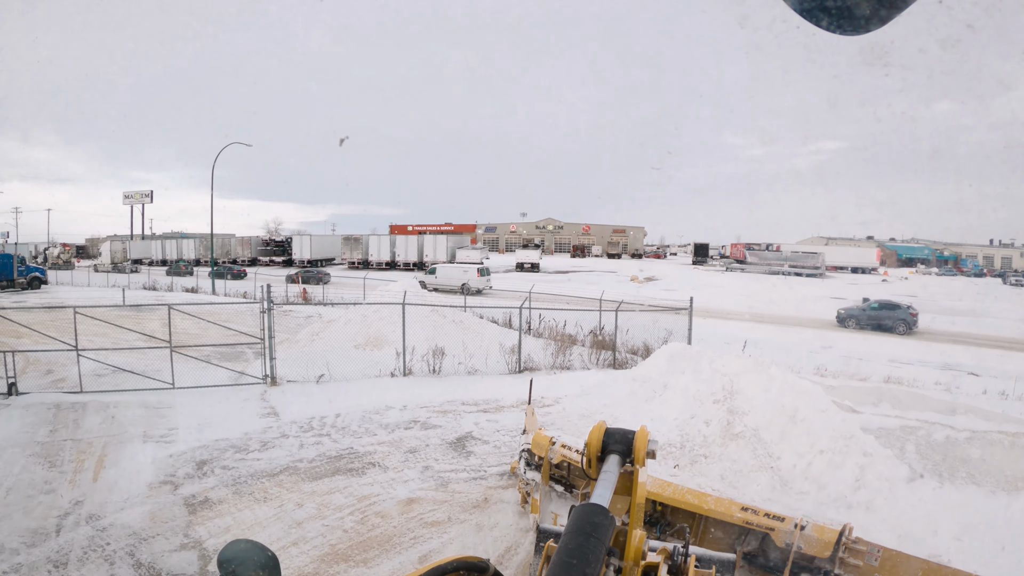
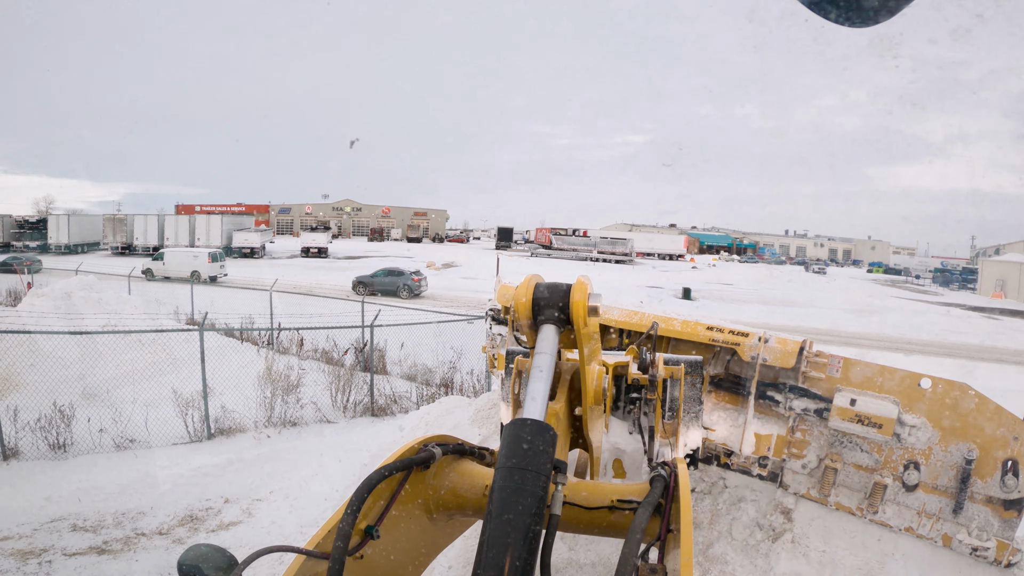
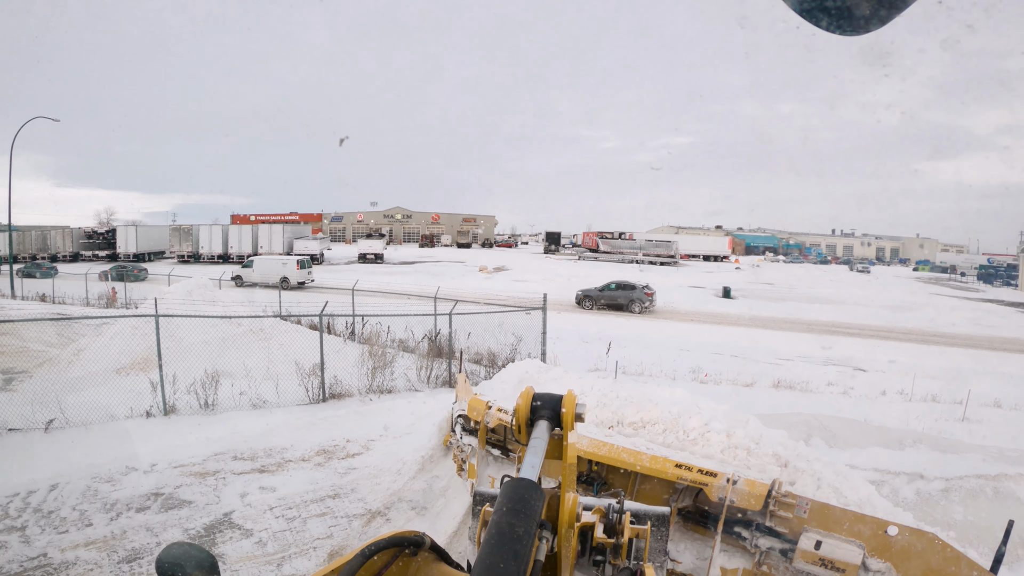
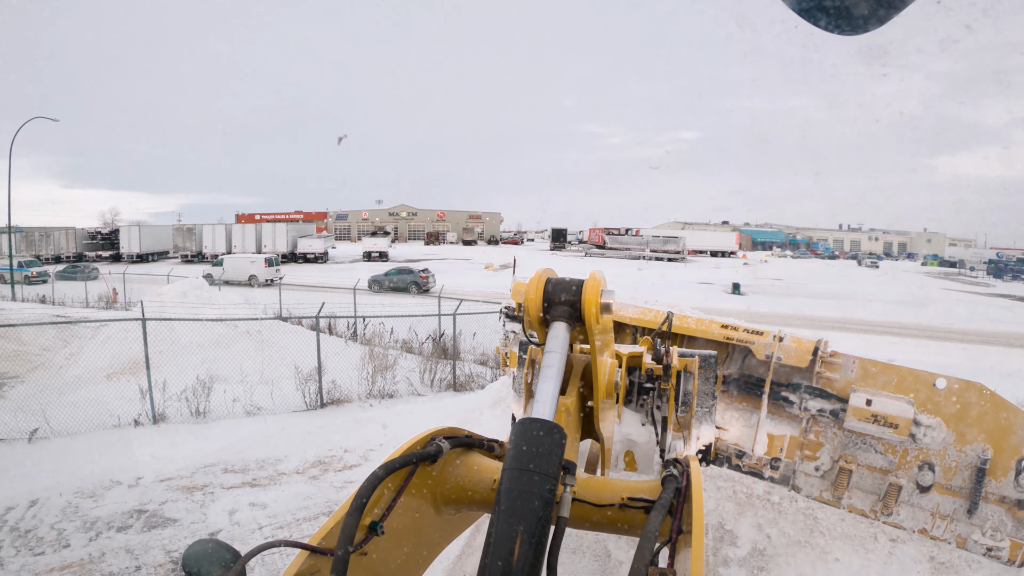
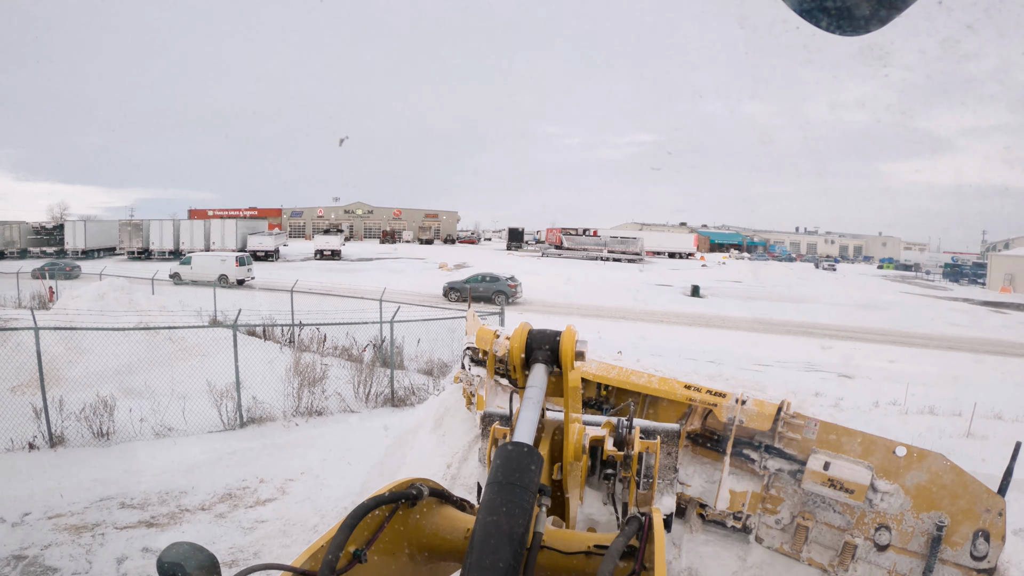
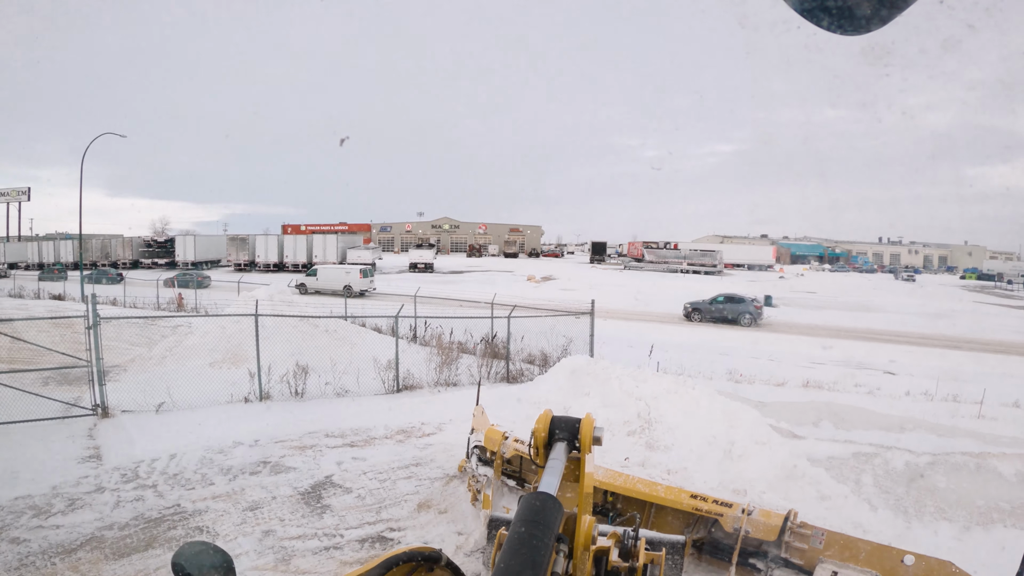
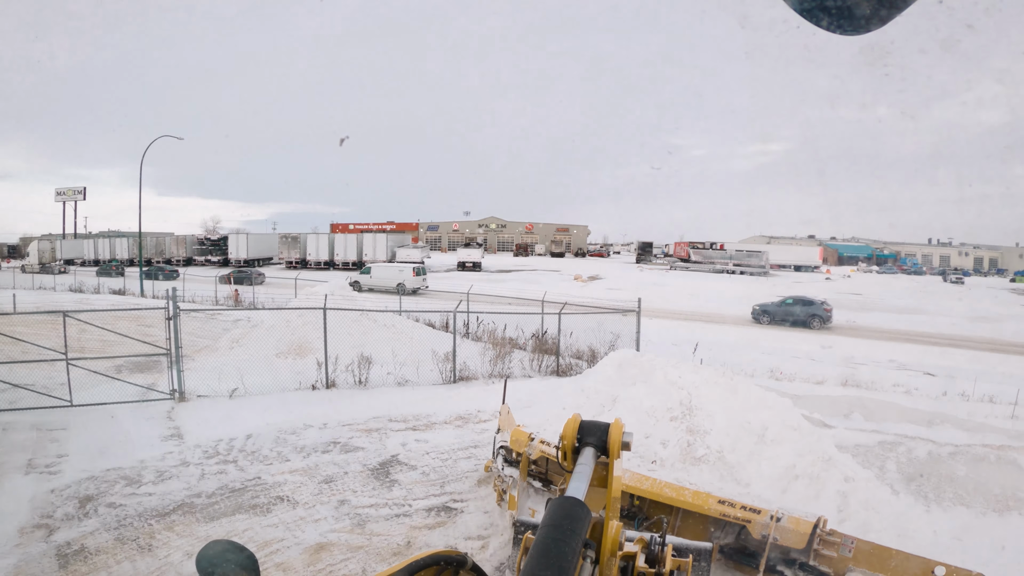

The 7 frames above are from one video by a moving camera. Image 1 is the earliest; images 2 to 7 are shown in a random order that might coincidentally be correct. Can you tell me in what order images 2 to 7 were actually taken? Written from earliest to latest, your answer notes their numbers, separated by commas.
7, 6, 3, 5, 2, 4
